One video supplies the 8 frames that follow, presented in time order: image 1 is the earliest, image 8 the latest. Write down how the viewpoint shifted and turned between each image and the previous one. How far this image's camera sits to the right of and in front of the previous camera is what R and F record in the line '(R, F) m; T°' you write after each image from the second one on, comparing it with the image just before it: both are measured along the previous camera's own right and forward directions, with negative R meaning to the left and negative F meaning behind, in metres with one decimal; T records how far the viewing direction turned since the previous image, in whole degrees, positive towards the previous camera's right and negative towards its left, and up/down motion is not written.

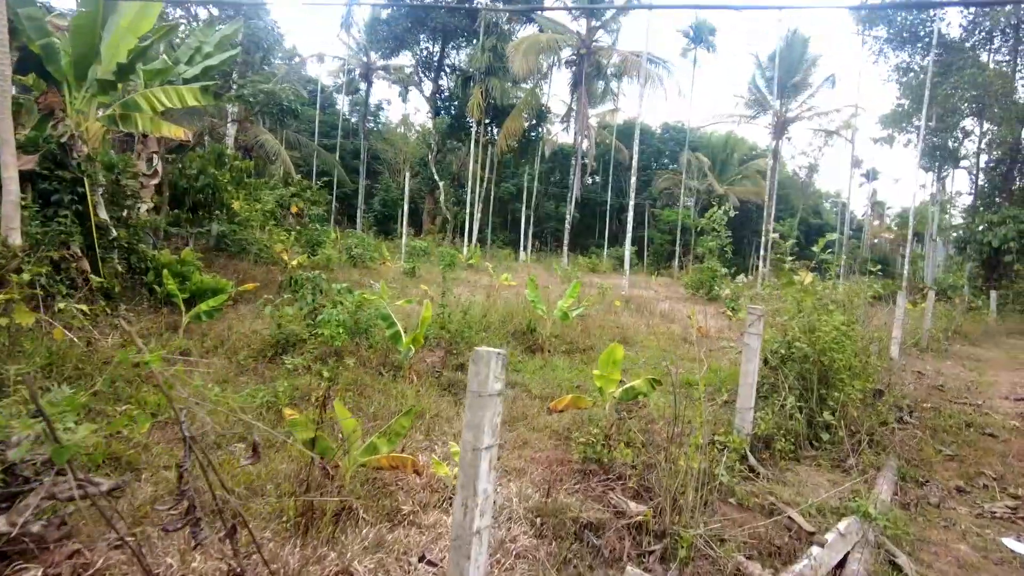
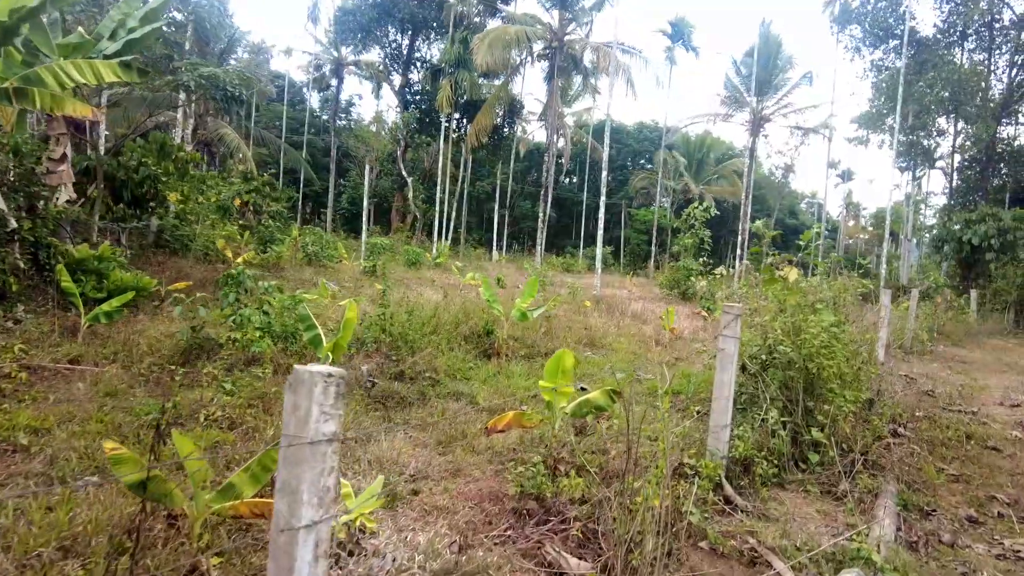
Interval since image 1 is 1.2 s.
(+0.3, +0.7) m; +2°
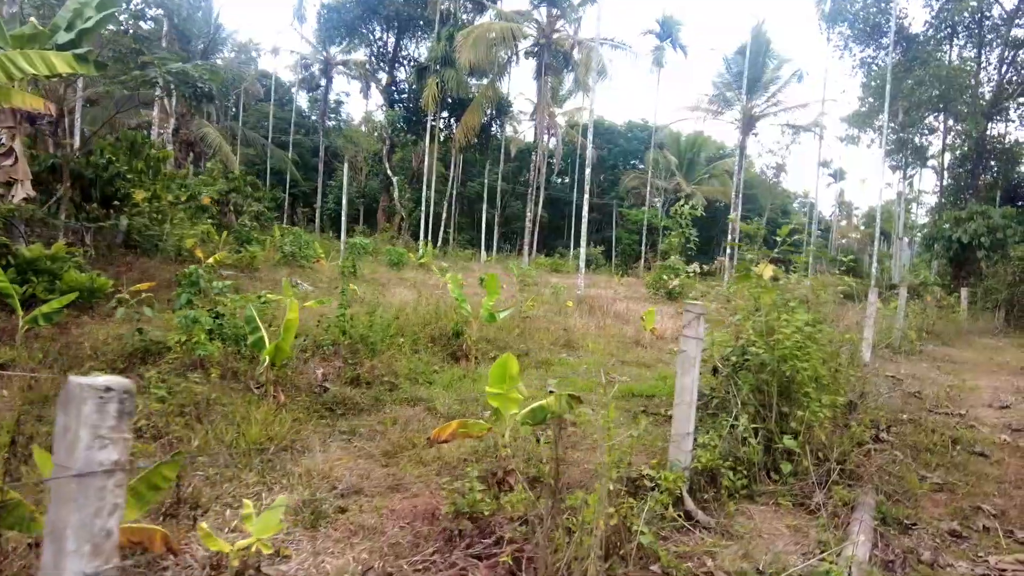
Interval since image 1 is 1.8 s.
(+0.2, +0.3) m; 0°
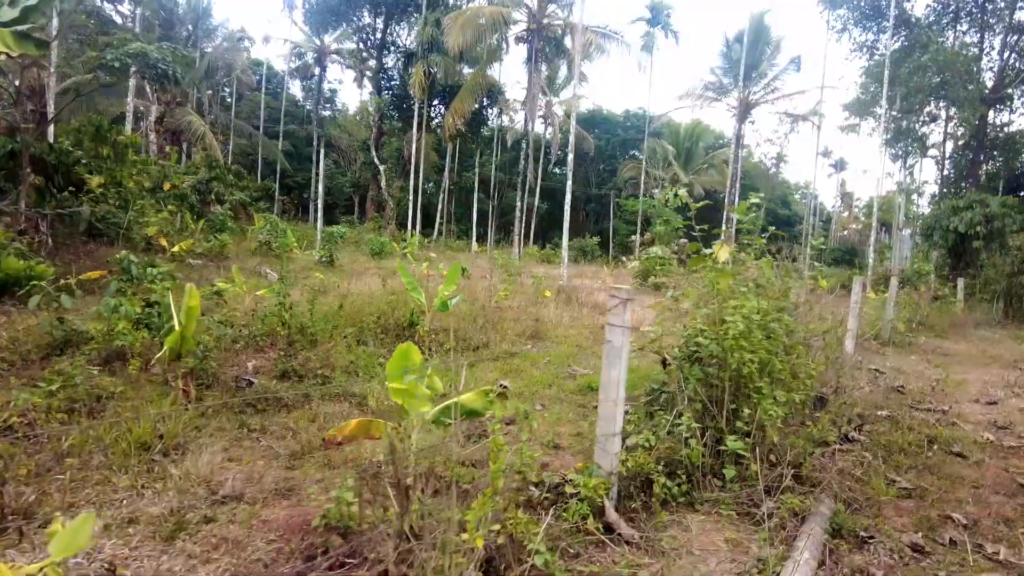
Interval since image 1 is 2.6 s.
(+0.4, +0.3) m; 0°
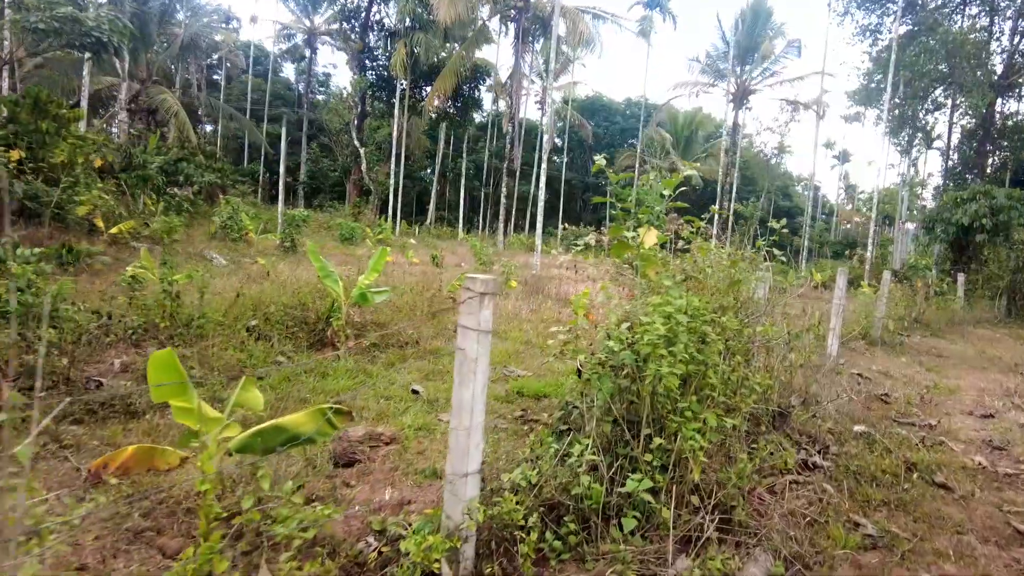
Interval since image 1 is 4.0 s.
(+0.6, +0.7) m; 0°
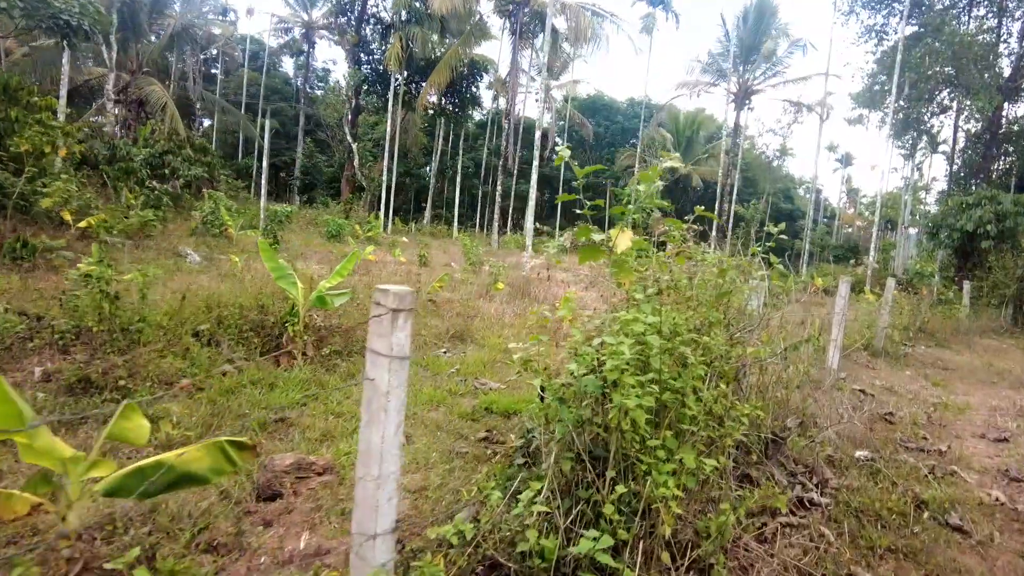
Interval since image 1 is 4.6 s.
(+0.2, +0.4) m; 0°
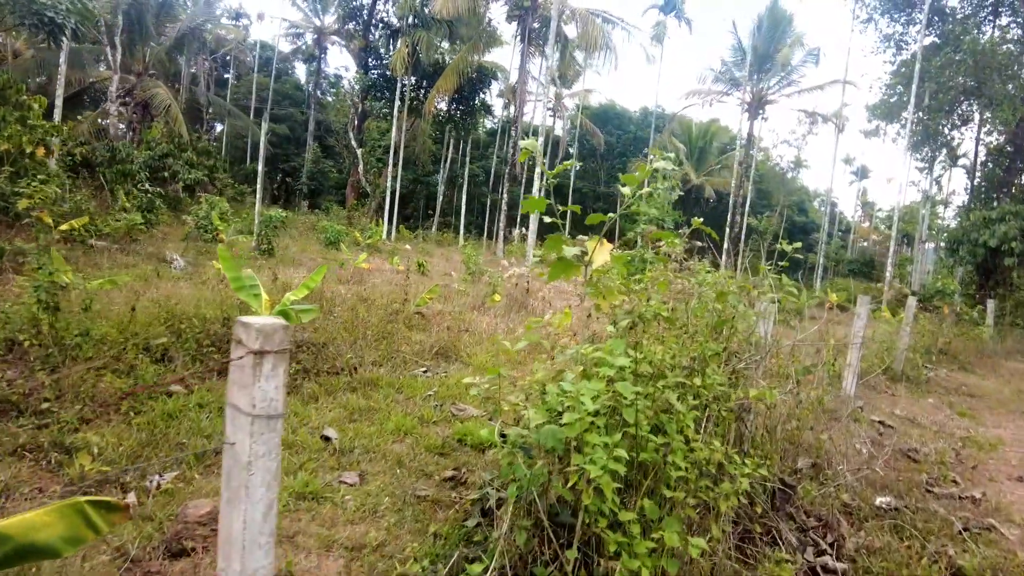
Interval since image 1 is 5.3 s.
(+0.2, +0.4) m; -1°
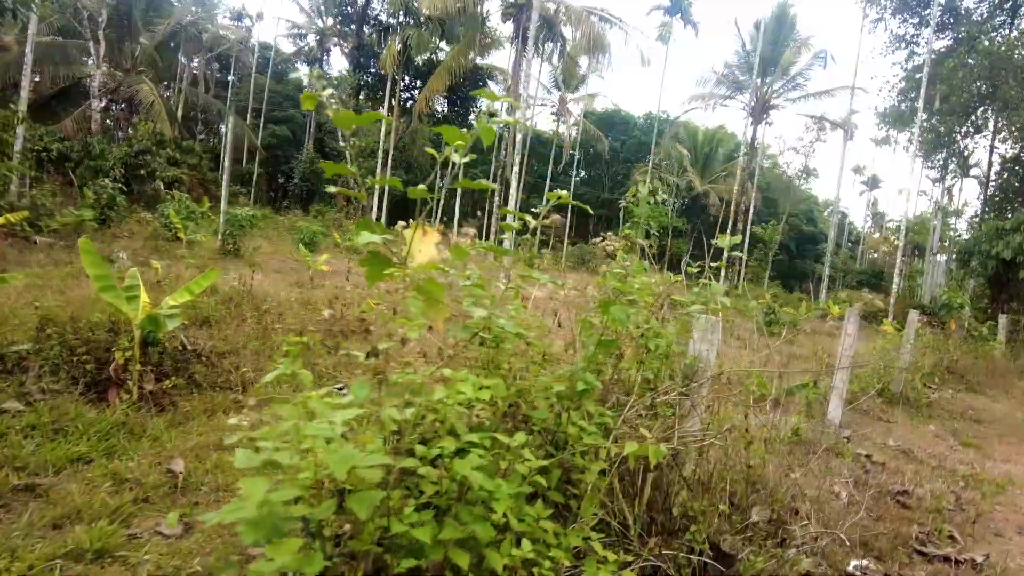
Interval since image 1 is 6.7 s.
(+0.5, +0.6) m; -1°
